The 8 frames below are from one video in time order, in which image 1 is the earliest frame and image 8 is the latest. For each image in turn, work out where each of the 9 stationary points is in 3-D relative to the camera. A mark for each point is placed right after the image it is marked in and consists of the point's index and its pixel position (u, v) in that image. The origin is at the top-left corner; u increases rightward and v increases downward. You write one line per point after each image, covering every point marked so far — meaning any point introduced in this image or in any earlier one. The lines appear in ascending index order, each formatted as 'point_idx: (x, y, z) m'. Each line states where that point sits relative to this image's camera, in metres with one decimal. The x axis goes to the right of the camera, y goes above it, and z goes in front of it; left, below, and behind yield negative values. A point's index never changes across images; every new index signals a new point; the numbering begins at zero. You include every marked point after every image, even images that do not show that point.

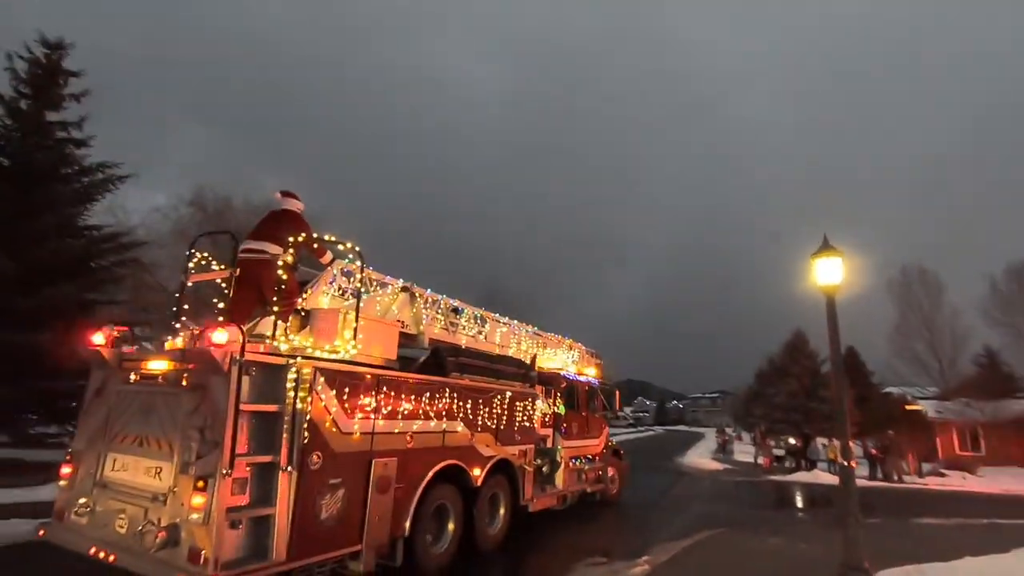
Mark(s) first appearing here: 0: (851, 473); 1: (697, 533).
0: (+4.7, -2.6, +7.6) m
1: (+4.1, -5.2, +11.7) m
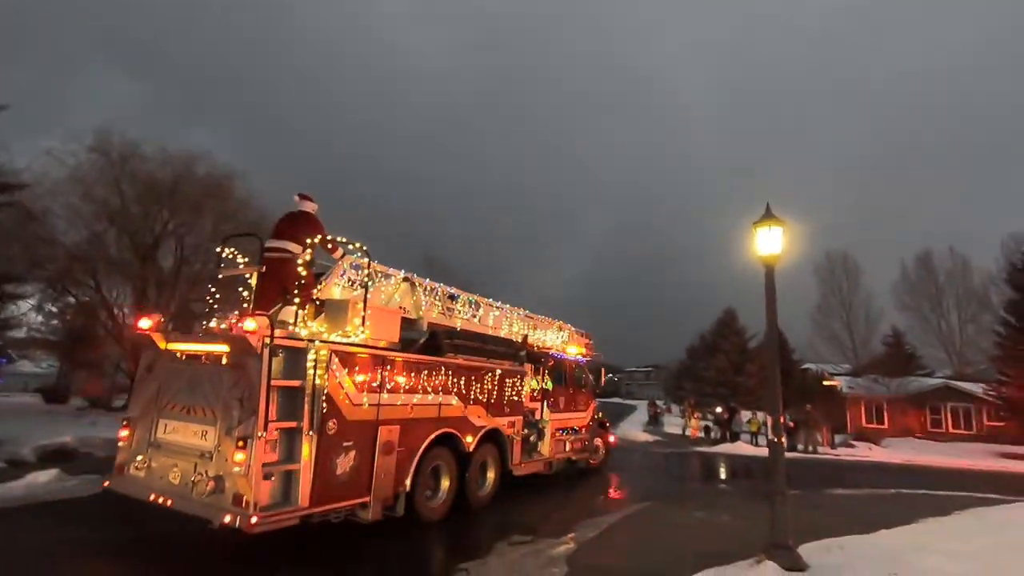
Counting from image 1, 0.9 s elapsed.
0: (+3.6, -2.2, +7.4) m
1: (+2.5, -4.6, +11.6) m
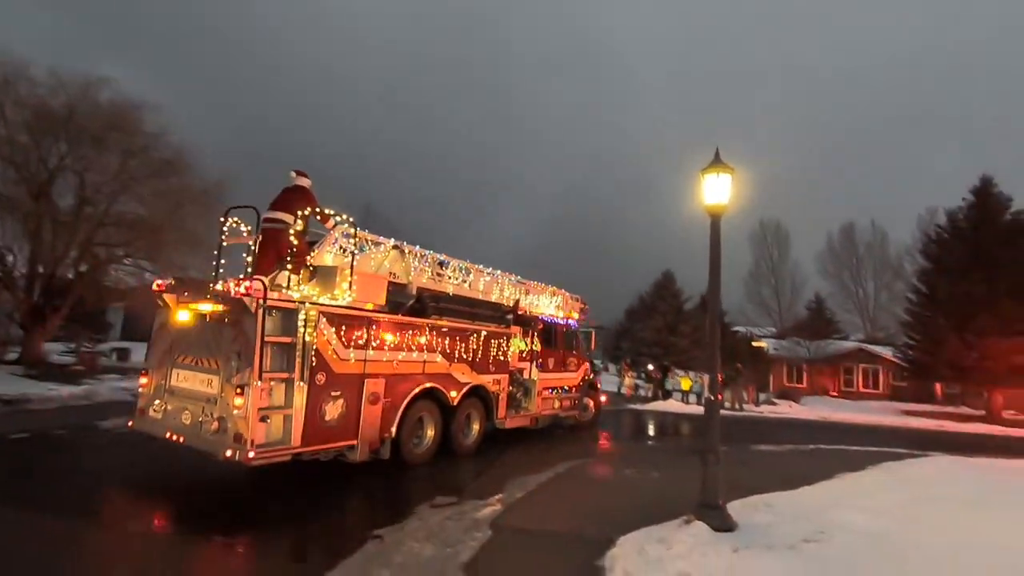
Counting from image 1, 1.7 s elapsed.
0: (+2.7, -1.6, +7.2) m
1: (+1.1, -3.6, +11.3) m
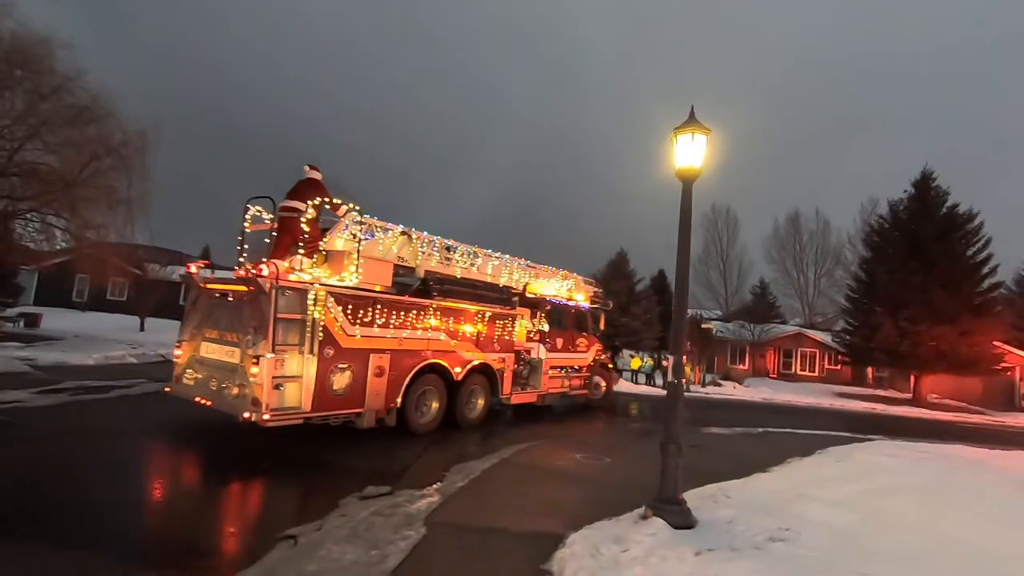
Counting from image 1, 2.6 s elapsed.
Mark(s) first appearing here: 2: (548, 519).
0: (+2.0, -1.3, +6.5) m
1: (0.0, -3.1, +10.6) m
2: (+0.4, -2.8, +6.6) m
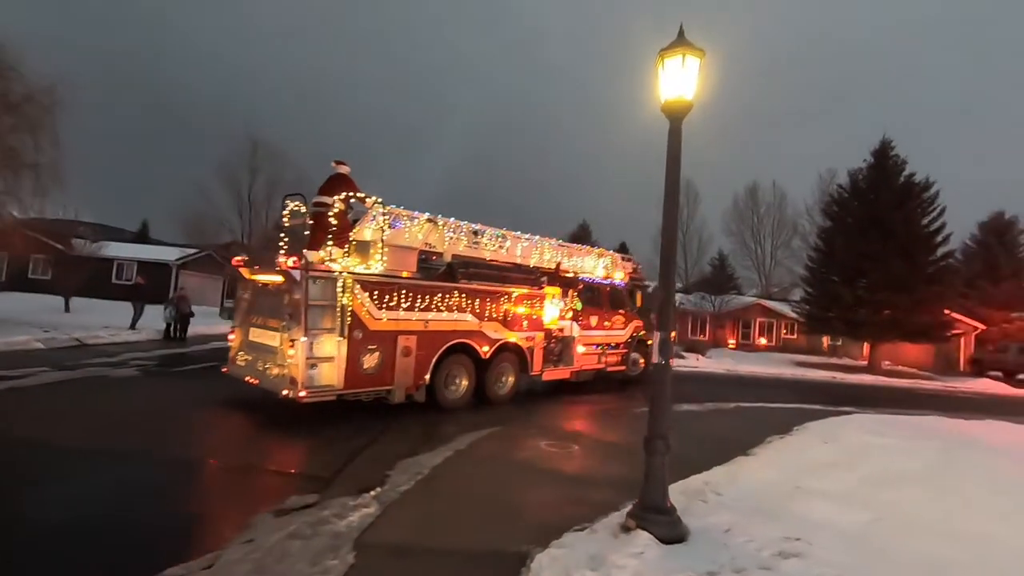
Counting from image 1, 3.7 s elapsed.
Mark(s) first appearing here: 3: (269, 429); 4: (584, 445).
0: (+1.5, -0.9, +5.4) m
1: (-0.8, -2.5, +9.4) m
2: (0.0, -2.4, +5.4) m
3: (-4.2, -2.4, +9.5) m
4: (+1.2, -2.5, +8.8) m
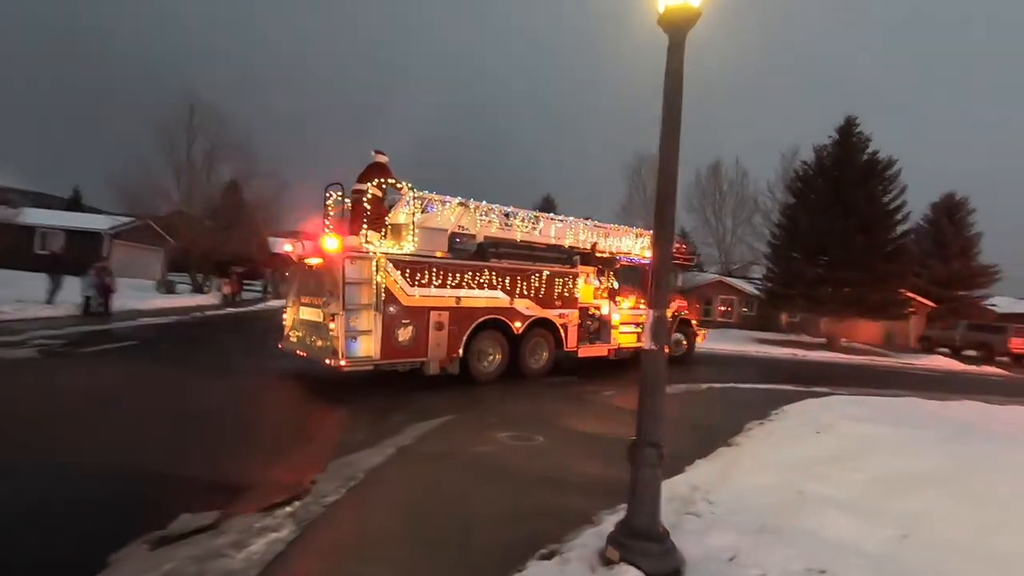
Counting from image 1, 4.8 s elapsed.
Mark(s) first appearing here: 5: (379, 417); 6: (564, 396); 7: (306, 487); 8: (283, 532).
0: (+1.1, -0.6, +4.3) m
1: (-1.4, -2.1, +8.3) m
2: (-0.4, -2.1, +4.3) m
3: (-4.9, -2.0, +8.0) m
4: (+0.5, -2.1, +7.8) m
5: (-2.1, -2.1, +8.8) m
6: (+1.0, -2.1, +10.6) m
7: (-2.2, -2.1, +5.7) m
8: (-2.0, -2.1, +4.6) m
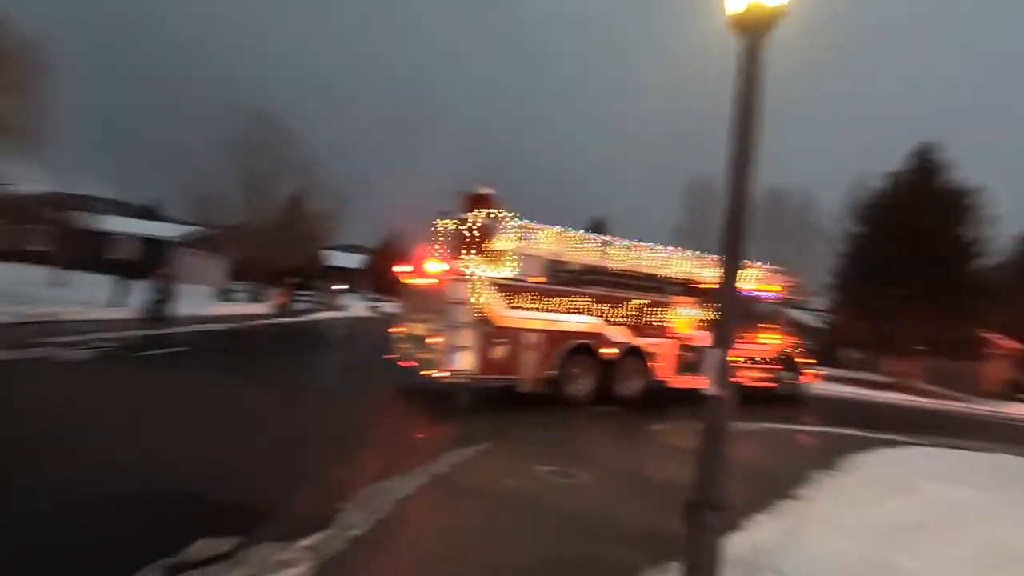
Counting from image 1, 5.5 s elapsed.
0: (+1.4, -0.9, +3.8) m
1: (-0.9, -2.4, +7.9) m
2: (-0.2, -2.3, +3.9) m
3: (-4.3, -2.1, +8.0) m
4: (+1.1, -2.5, +7.2) m
5: (-1.5, -2.4, +8.5) m
6: (+1.8, -2.6, +10.0) m
7: (-1.8, -2.2, +5.4) m
8: (-1.7, -2.2, +4.3) m
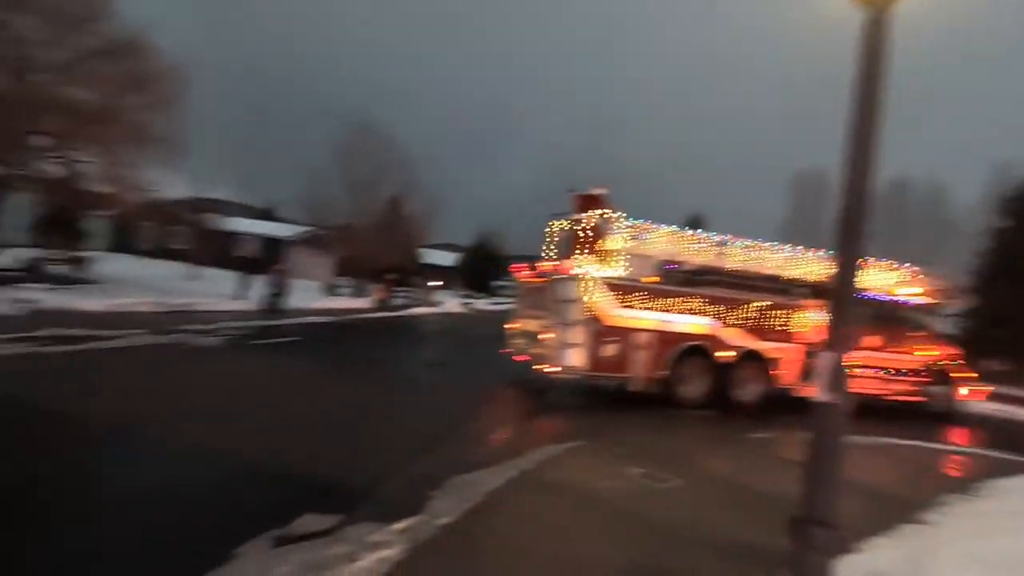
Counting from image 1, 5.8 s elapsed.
0: (+2.0, -0.8, +3.5) m
1: (+0.4, -2.3, +7.9) m
2: (+0.4, -2.3, +3.8) m
3: (-2.9, -2.0, +8.5) m
4: (+2.2, -2.4, +6.9) m
5: (-0.1, -2.3, +8.6) m
6: (+3.4, -2.5, +9.5) m
7: (-0.9, -2.2, +5.6) m
8: (-1.0, -2.1, +4.5) m
